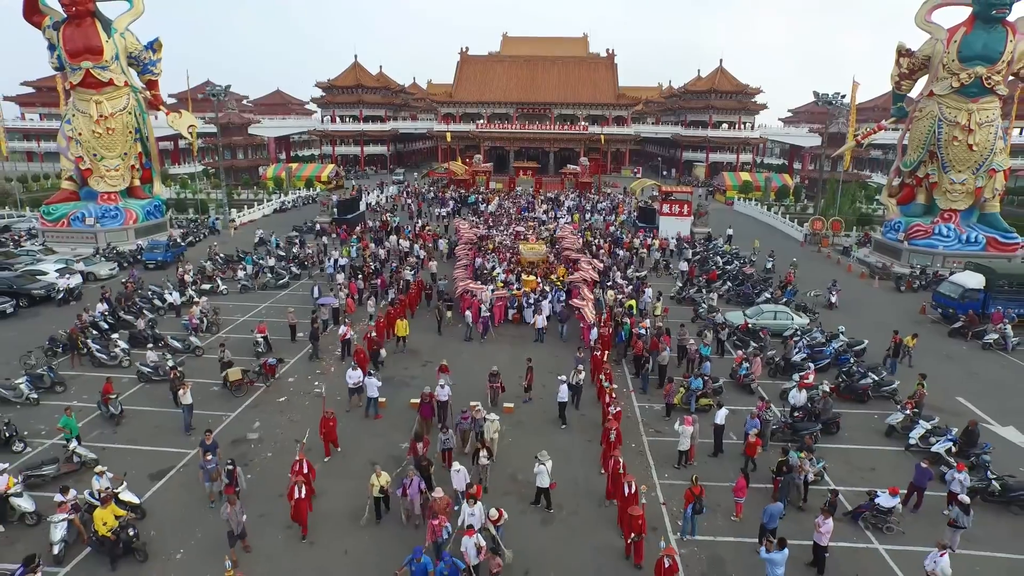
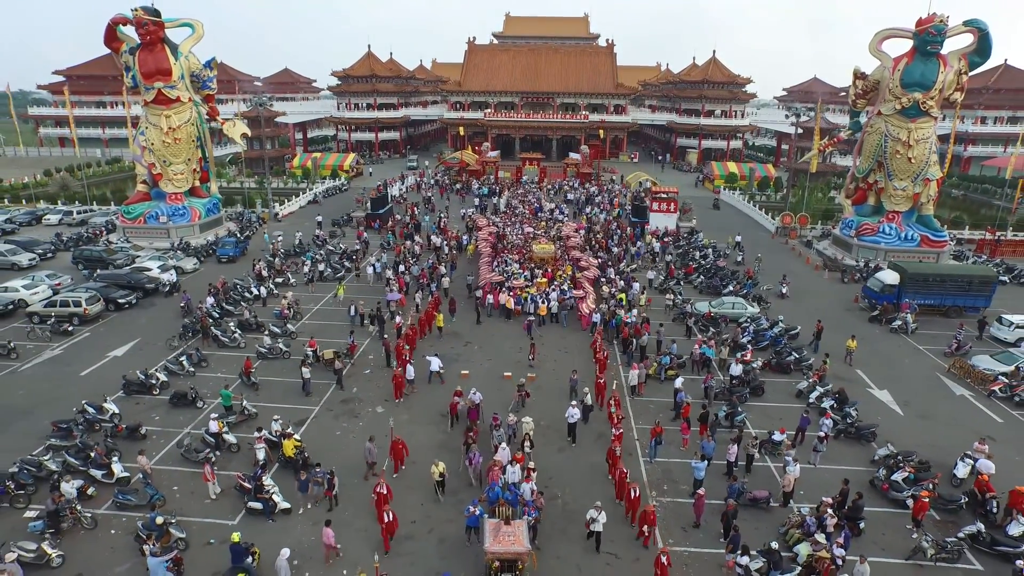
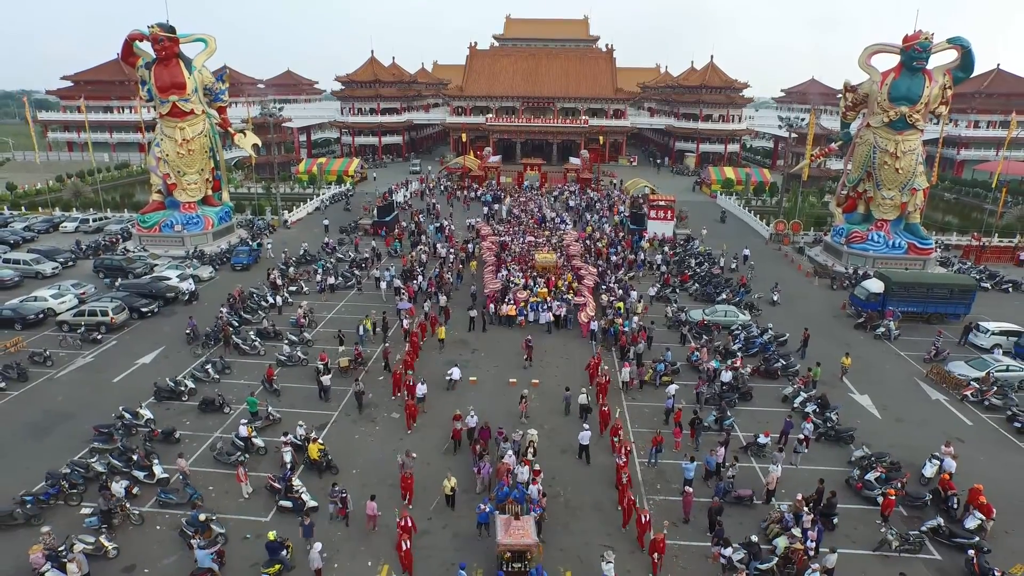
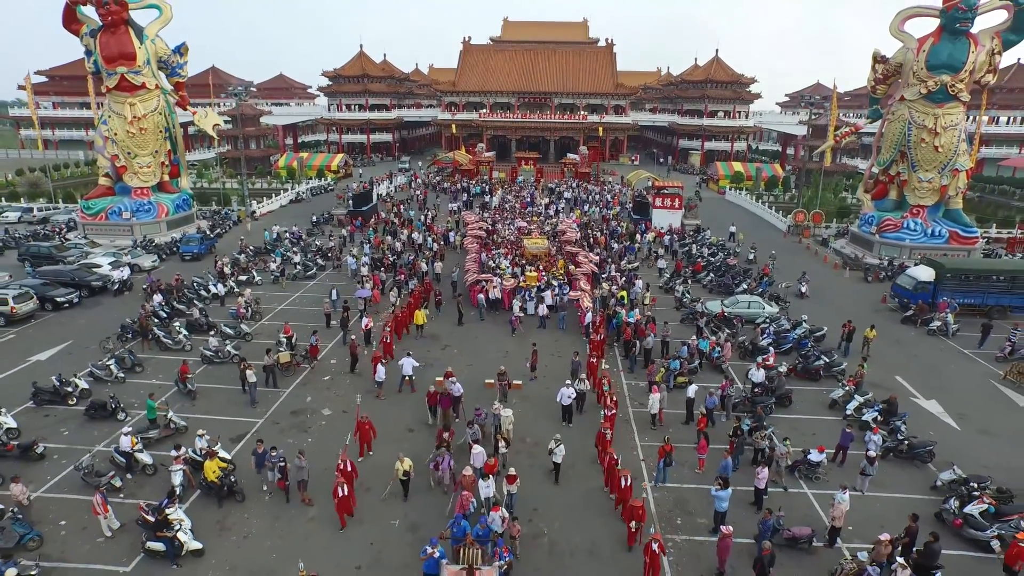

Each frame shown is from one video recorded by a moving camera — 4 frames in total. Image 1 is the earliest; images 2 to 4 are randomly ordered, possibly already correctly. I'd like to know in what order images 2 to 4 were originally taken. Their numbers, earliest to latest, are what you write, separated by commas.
4, 2, 3
